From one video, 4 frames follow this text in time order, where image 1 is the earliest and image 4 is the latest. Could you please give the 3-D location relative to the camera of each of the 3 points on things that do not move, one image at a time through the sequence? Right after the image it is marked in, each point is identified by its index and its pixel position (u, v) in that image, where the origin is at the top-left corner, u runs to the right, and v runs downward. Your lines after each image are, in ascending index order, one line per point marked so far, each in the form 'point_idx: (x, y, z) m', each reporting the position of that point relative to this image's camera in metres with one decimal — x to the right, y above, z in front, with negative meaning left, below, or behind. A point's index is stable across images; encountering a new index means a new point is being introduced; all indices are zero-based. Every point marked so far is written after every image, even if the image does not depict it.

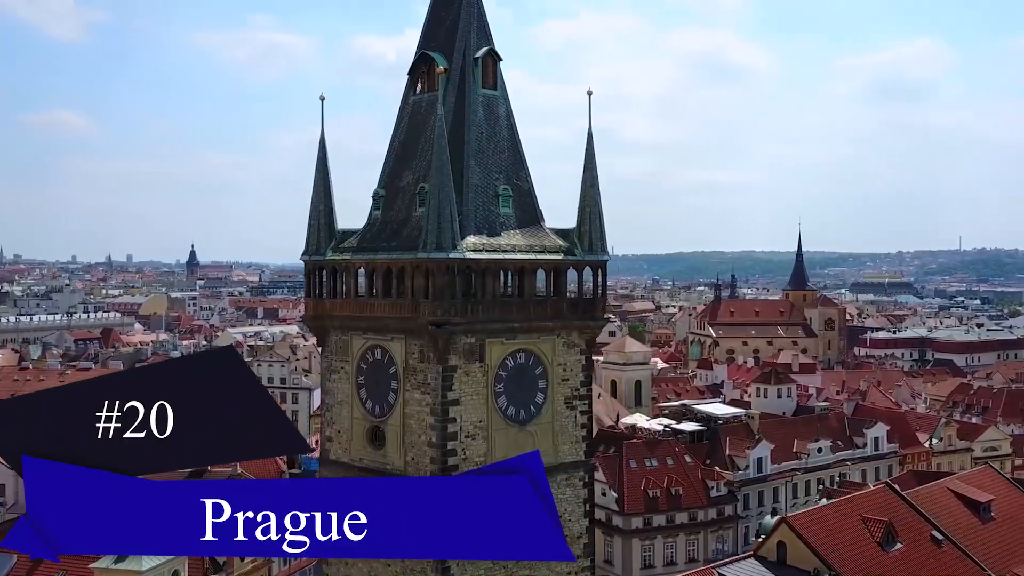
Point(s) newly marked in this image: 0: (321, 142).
0: (-3.5, +2.7, +18.7) m
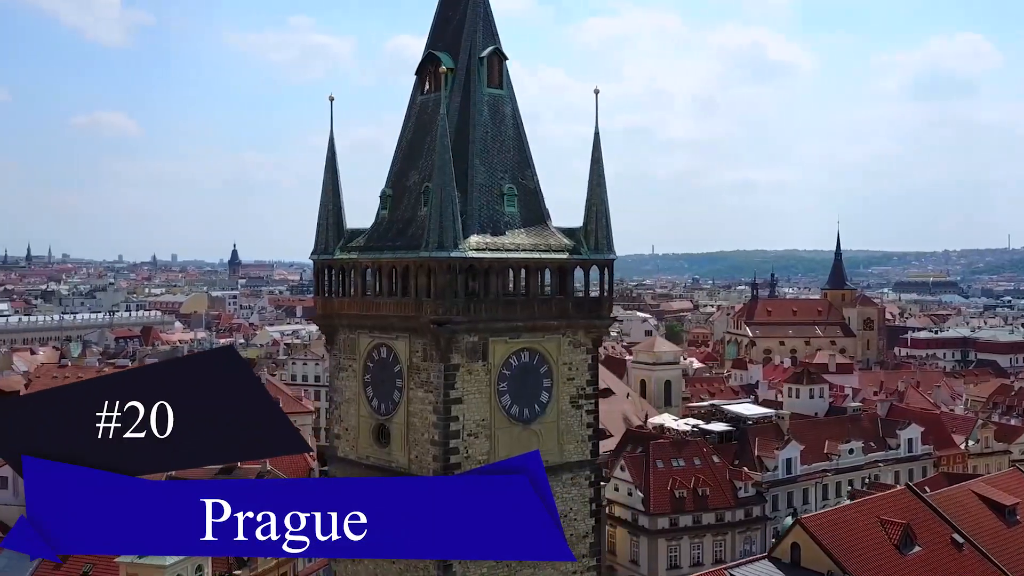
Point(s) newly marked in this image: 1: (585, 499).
0: (-3.4, +2.7, +18.9) m
1: (+1.3, -3.7, +18.0) m
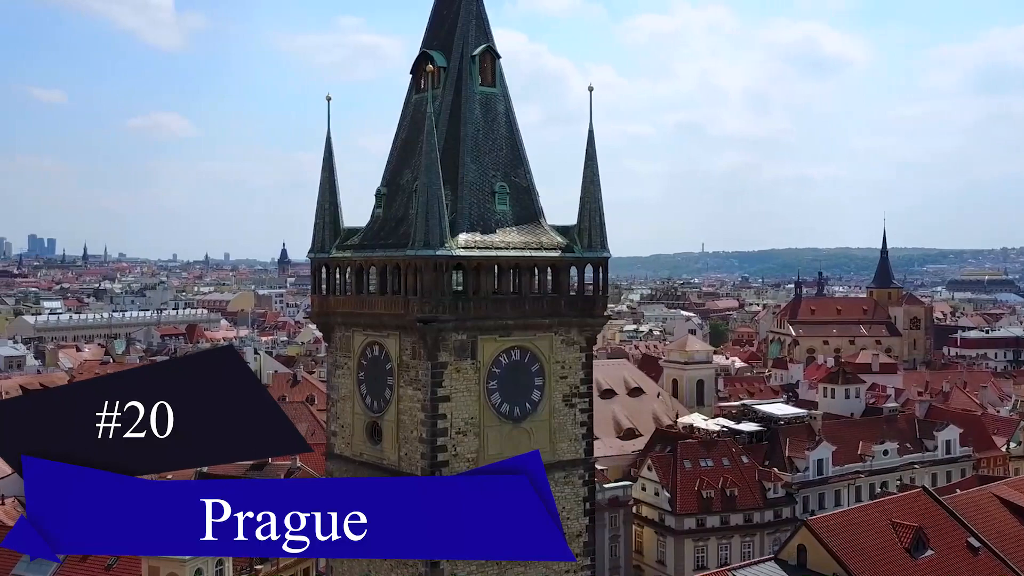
0: (-3.5, +2.7, +19.0) m
1: (+1.2, -3.7, +17.9) m
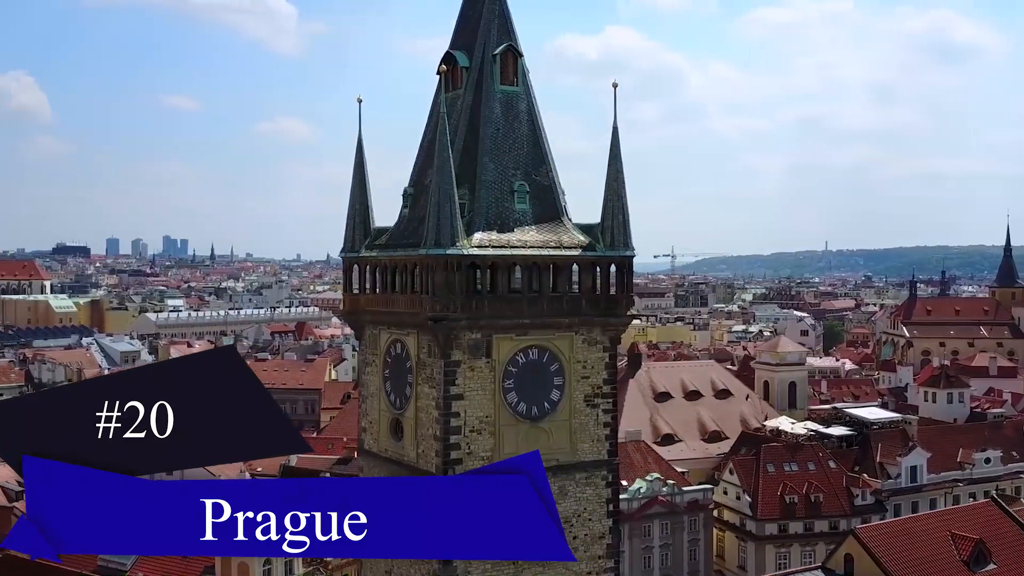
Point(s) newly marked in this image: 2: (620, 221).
0: (-2.9, +2.8, +19.4) m
1: (+1.6, -3.7, +17.7) m
2: (+1.9, +1.2, +17.8) m
